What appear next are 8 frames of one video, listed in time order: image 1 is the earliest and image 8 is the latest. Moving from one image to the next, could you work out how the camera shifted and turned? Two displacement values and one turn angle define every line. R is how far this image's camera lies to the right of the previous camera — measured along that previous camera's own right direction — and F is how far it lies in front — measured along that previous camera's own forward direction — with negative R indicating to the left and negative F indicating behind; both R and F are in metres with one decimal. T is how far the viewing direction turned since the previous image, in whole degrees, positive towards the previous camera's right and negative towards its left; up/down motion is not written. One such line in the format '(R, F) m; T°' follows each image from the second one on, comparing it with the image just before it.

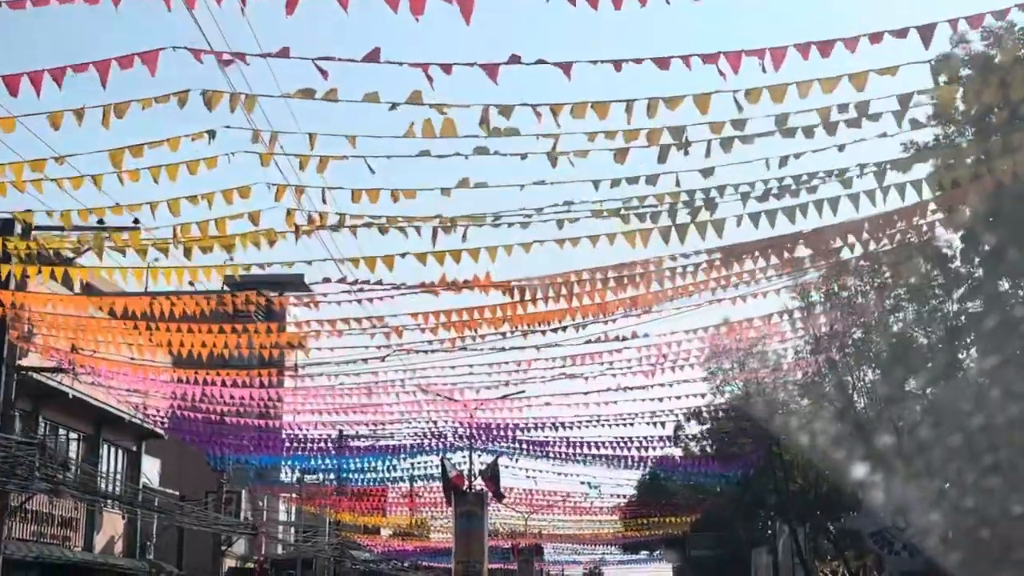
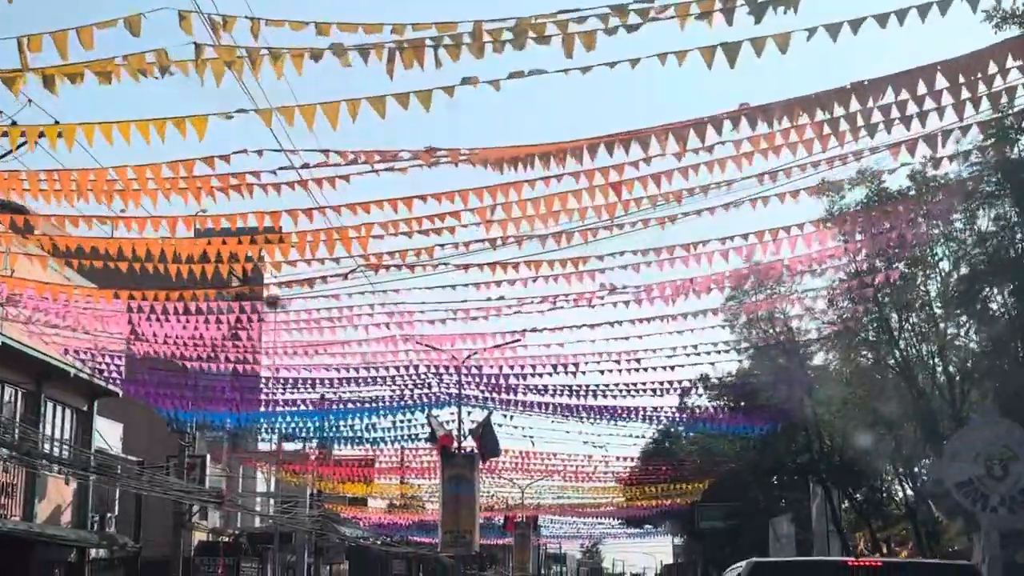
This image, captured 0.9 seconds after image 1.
(0.0, +2.6) m; 0°
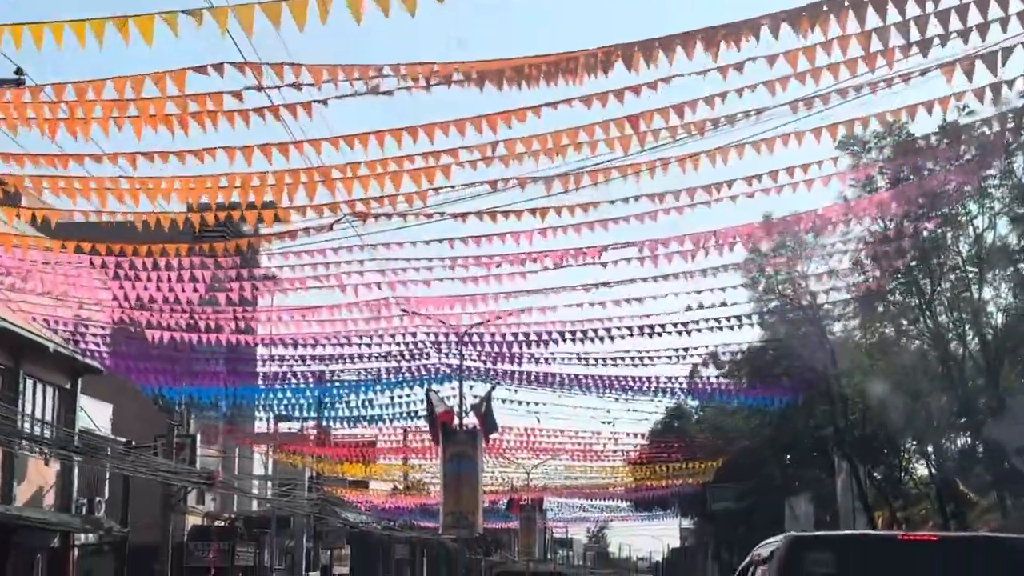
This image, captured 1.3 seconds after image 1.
(0.0, +1.1) m; 0°
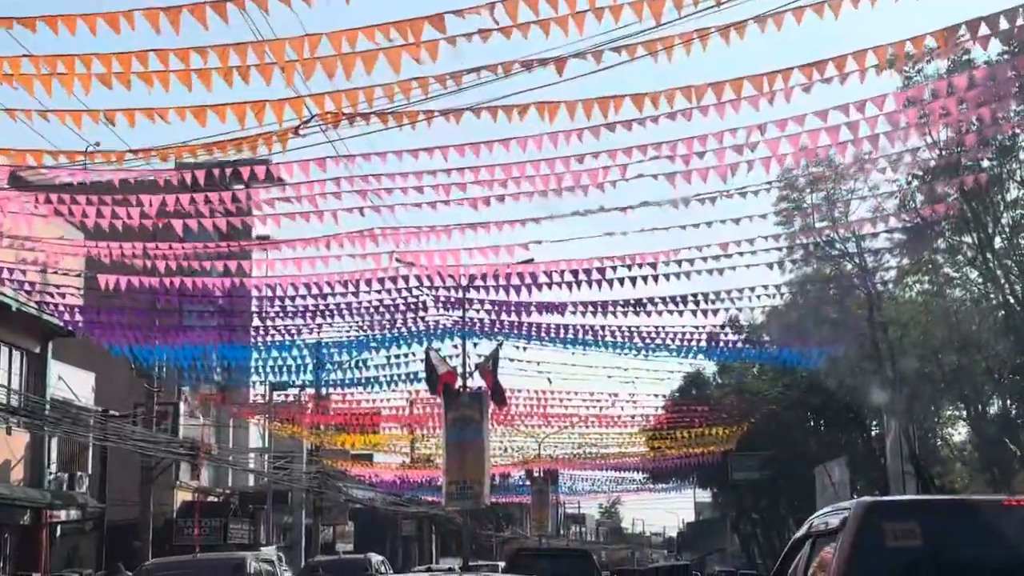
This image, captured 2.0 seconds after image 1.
(0.0, +1.8) m; 0°
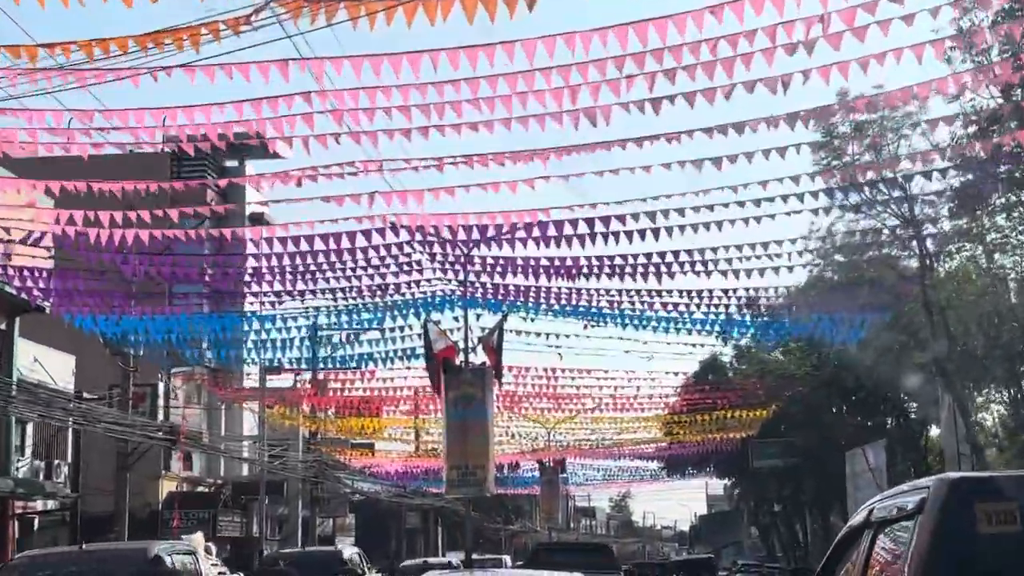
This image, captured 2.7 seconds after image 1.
(0.0, +1.6) m; 0°
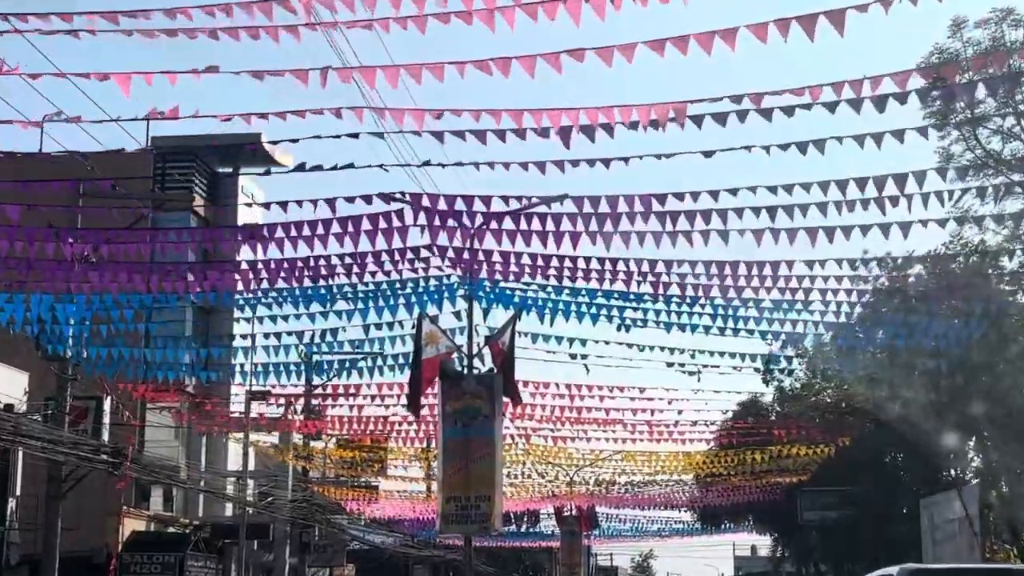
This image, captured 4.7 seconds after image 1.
(+0.1, +3.2) m; -1°
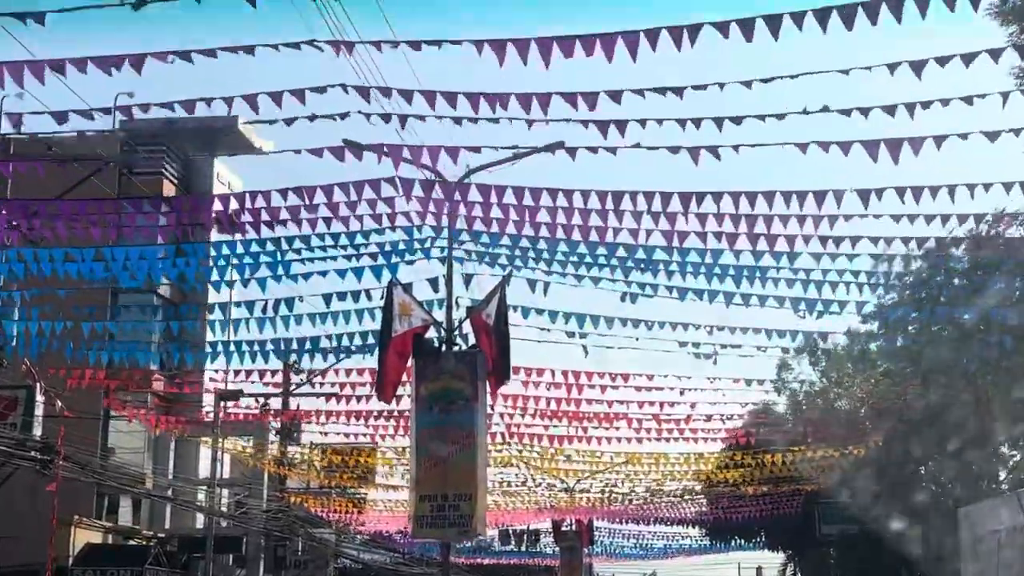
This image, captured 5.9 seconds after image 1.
(+0.1, +1.9) m; 0°
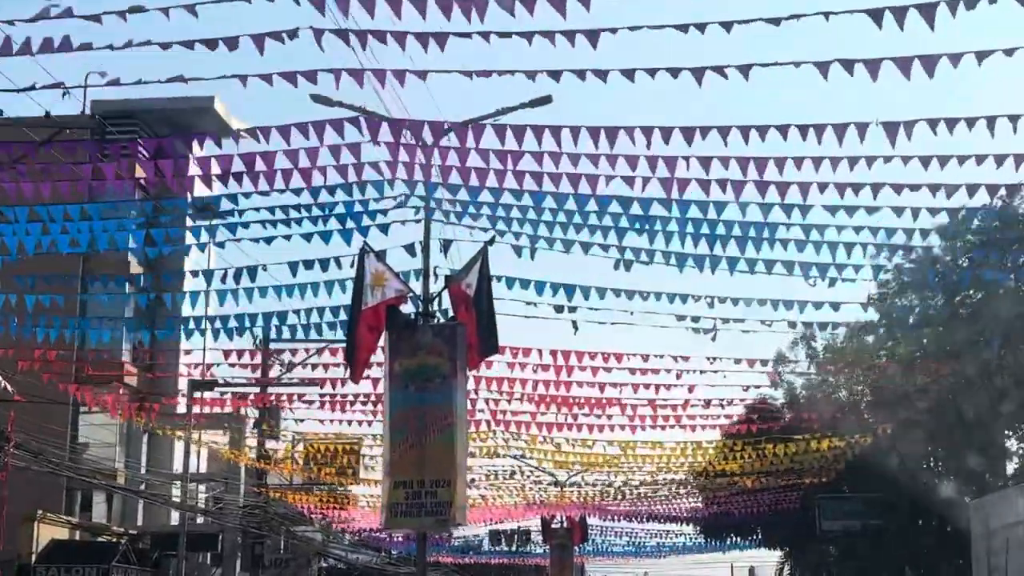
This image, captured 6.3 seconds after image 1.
(+0.1, +0.9) m; 0°
